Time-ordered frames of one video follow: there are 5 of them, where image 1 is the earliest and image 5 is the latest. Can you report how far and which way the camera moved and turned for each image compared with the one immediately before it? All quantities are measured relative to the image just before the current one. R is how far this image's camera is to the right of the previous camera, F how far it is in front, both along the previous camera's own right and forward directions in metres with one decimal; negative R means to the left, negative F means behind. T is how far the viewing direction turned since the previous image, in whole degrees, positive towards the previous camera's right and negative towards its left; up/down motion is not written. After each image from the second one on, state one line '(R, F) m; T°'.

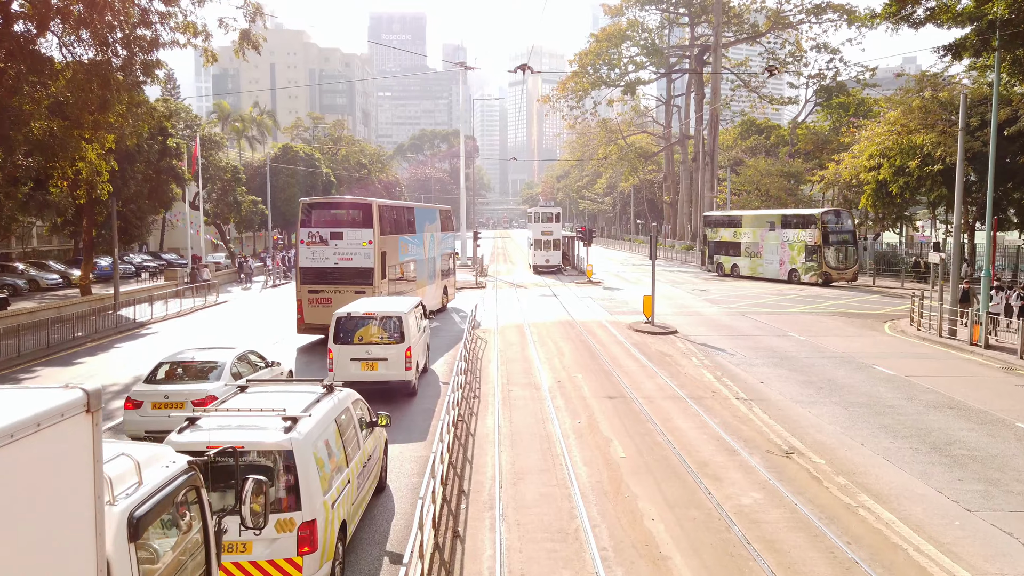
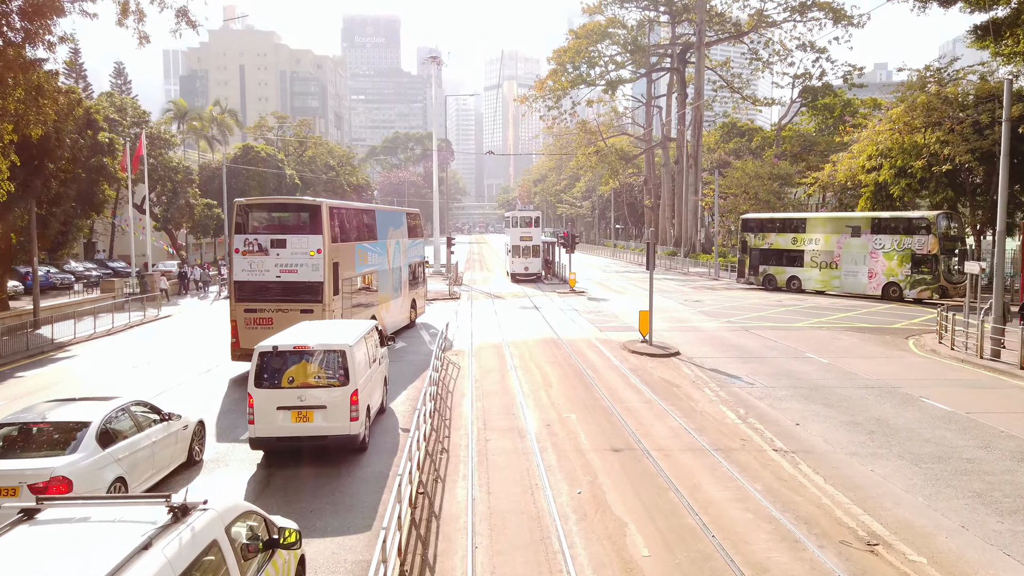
(0.0, +3.2) m; +2°
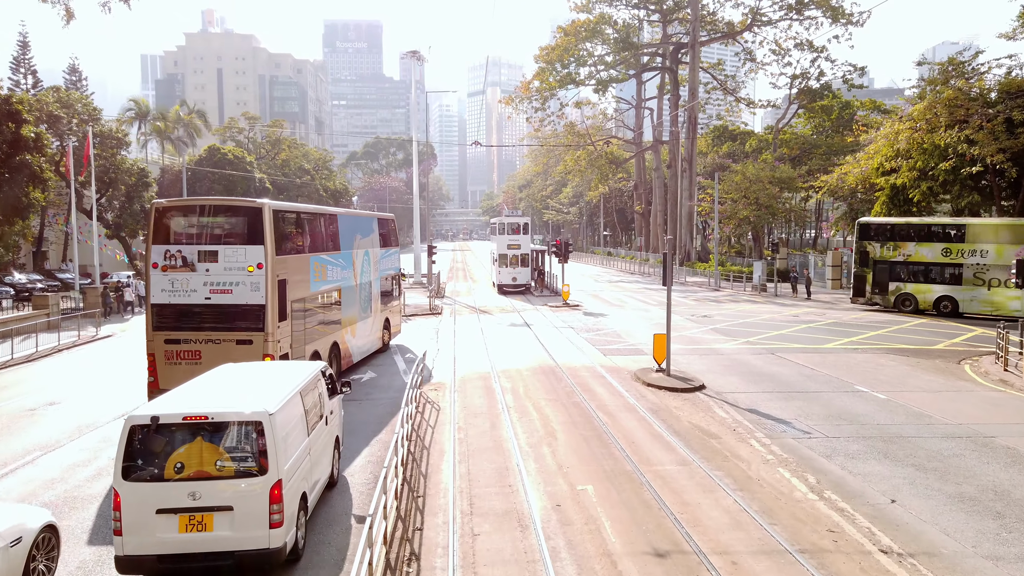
(-0.2, +3.4) m; +1°
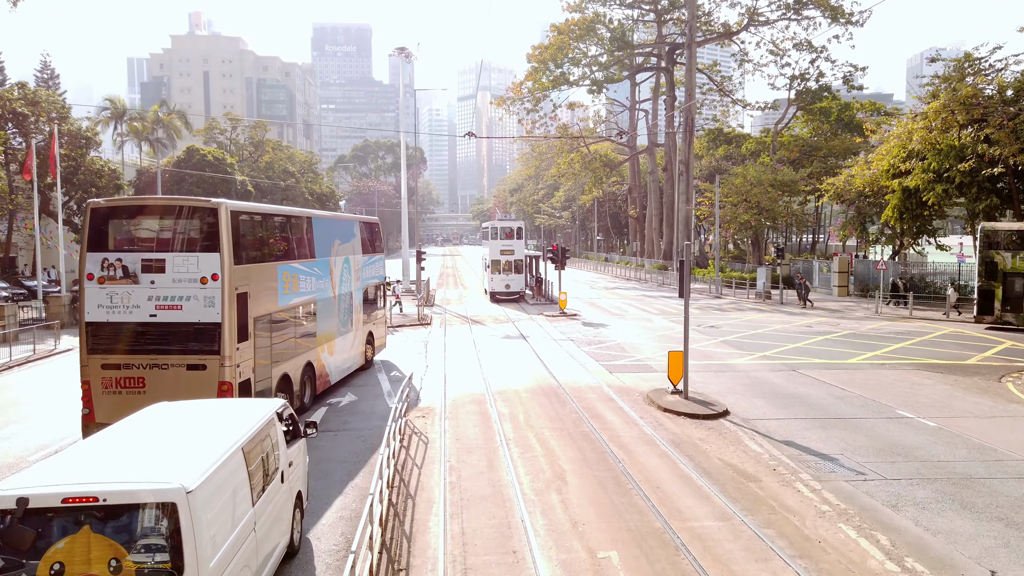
(-0.2, +2.0) m; +1°
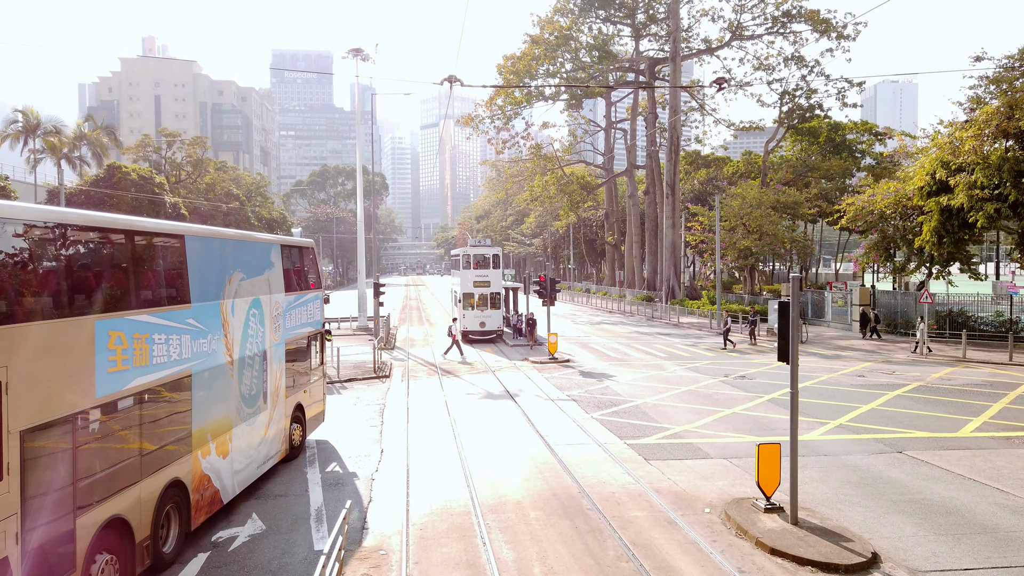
(-0.6, +5.8) m; +3°
